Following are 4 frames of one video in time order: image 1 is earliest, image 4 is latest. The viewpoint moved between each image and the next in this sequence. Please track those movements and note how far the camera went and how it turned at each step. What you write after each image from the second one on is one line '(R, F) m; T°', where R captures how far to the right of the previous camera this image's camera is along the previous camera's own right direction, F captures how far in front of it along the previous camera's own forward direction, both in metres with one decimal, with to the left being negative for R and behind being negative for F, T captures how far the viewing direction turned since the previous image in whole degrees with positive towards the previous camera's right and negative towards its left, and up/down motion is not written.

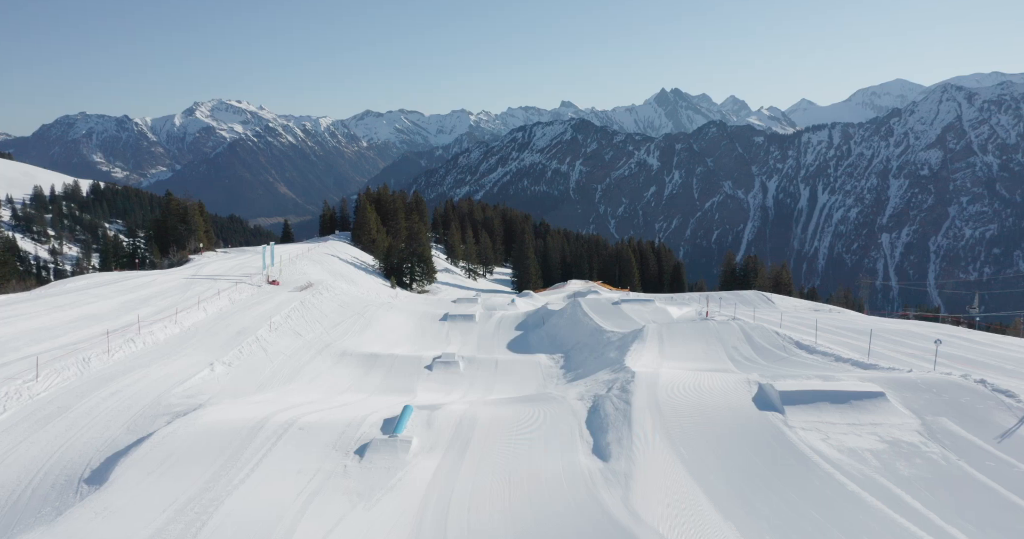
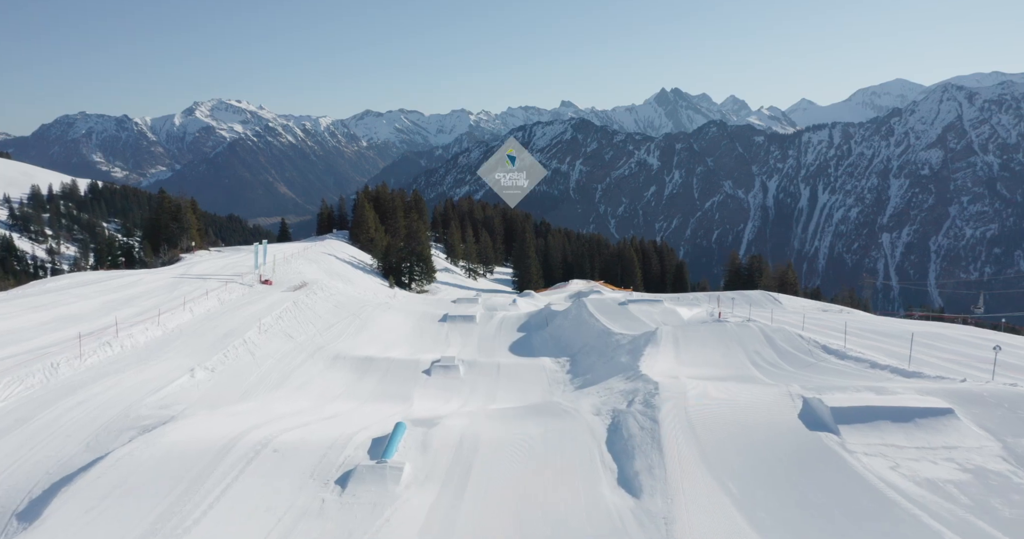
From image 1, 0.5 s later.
(-0.1, +1.8) m; 0°
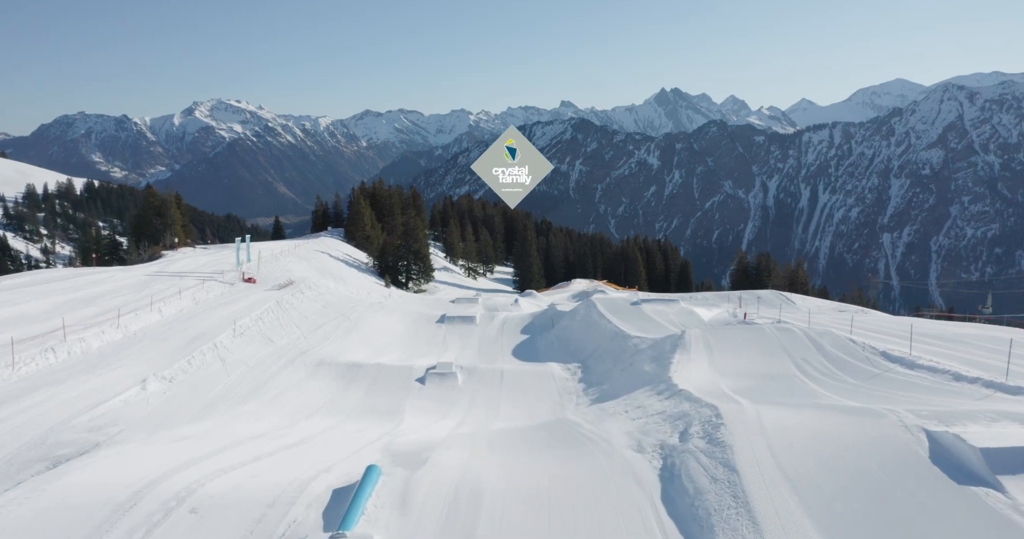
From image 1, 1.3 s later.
(-0.2, +3.3) m; 0°
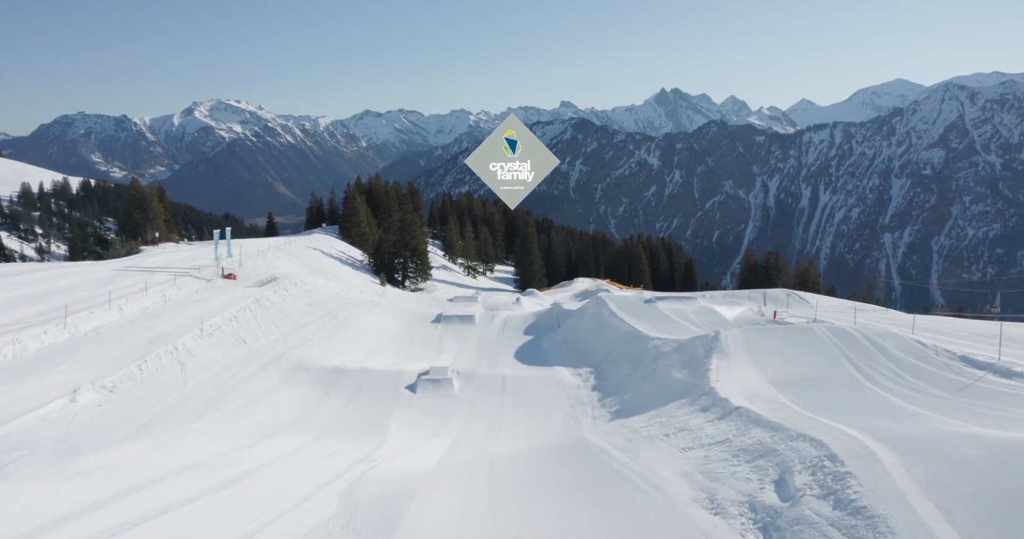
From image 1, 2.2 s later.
(-0.1, +3.3) m; 0°
